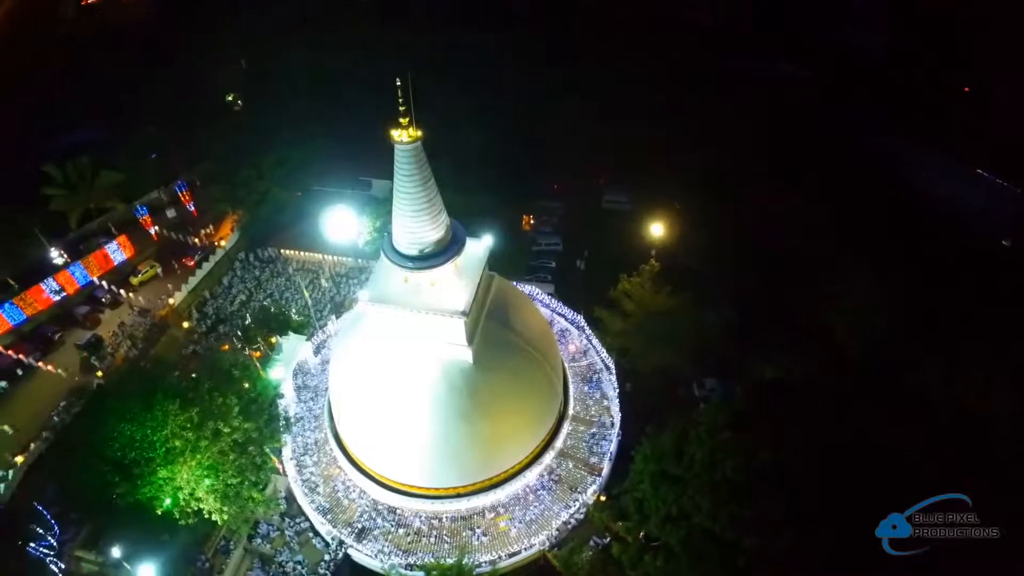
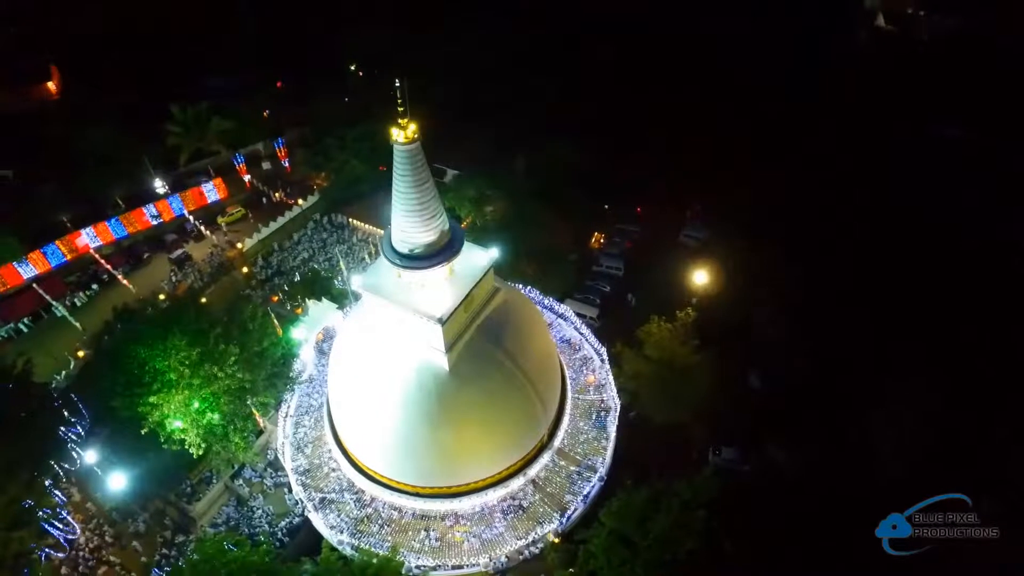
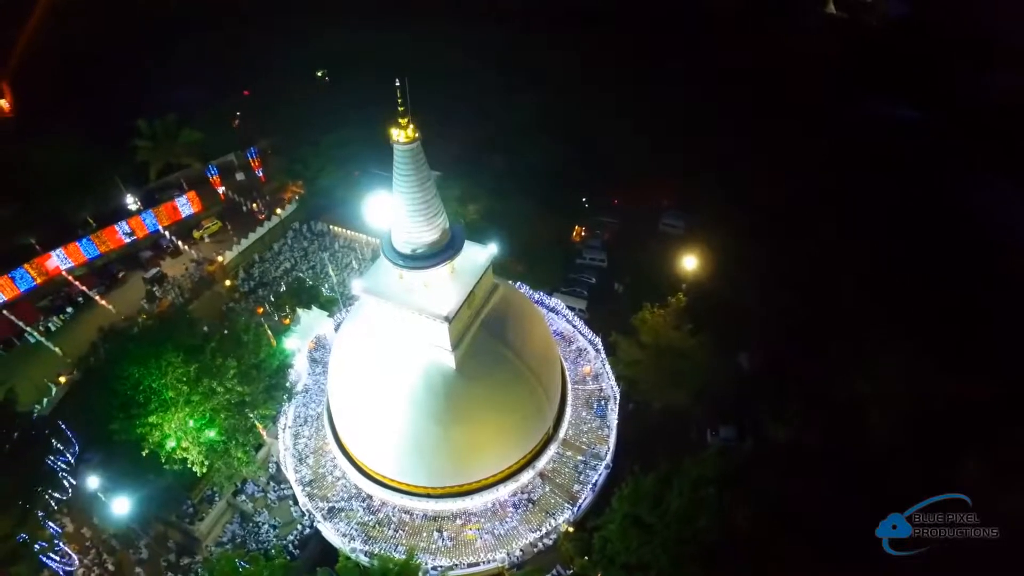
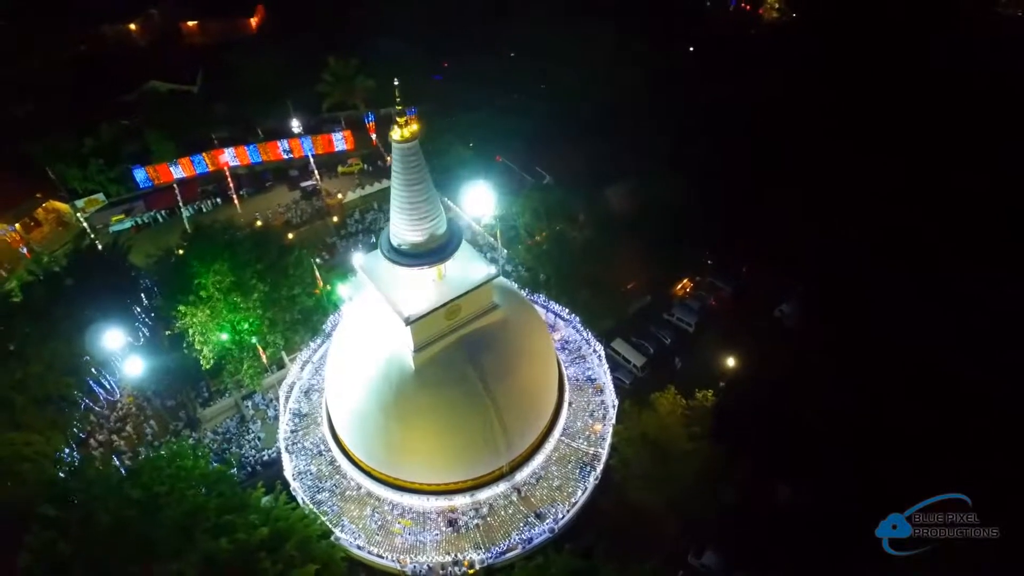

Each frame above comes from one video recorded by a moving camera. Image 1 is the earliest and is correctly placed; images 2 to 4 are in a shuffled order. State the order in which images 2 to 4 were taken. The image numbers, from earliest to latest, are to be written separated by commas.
3, 2, 4
